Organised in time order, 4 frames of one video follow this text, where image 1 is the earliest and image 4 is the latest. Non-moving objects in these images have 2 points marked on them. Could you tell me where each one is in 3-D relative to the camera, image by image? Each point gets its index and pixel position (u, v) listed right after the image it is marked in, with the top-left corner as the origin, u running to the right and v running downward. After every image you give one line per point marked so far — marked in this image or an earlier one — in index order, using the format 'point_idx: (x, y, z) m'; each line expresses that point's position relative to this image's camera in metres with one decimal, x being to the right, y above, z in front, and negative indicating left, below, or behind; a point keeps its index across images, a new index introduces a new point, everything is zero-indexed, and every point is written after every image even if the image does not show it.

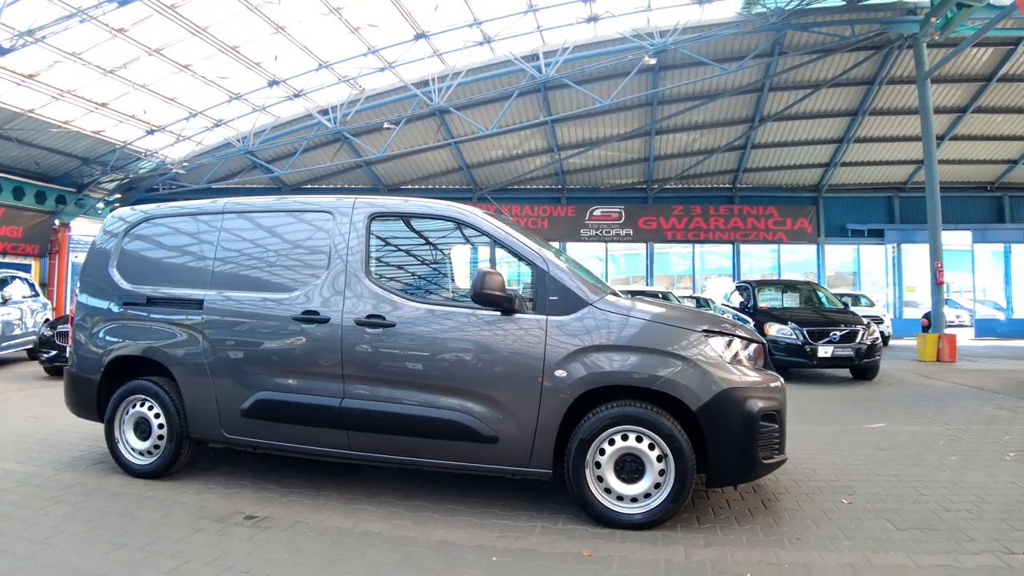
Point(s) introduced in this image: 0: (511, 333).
0: (0.0, -0.3, +3.8) m
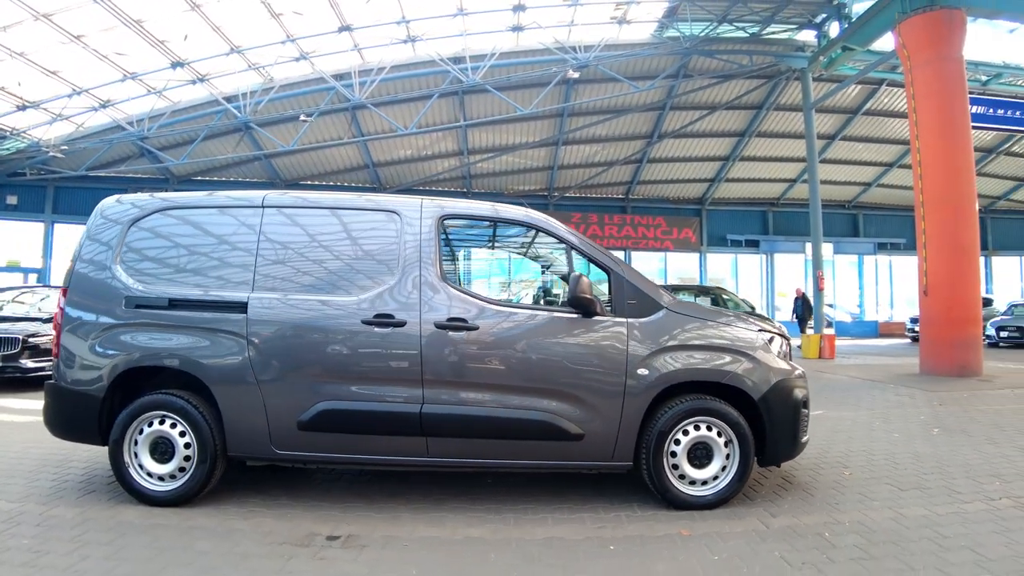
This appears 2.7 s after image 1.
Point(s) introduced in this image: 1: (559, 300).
0: (+0.5, -0.3, +3.9) m
1: (+0.4, -0.1, +4.1) m
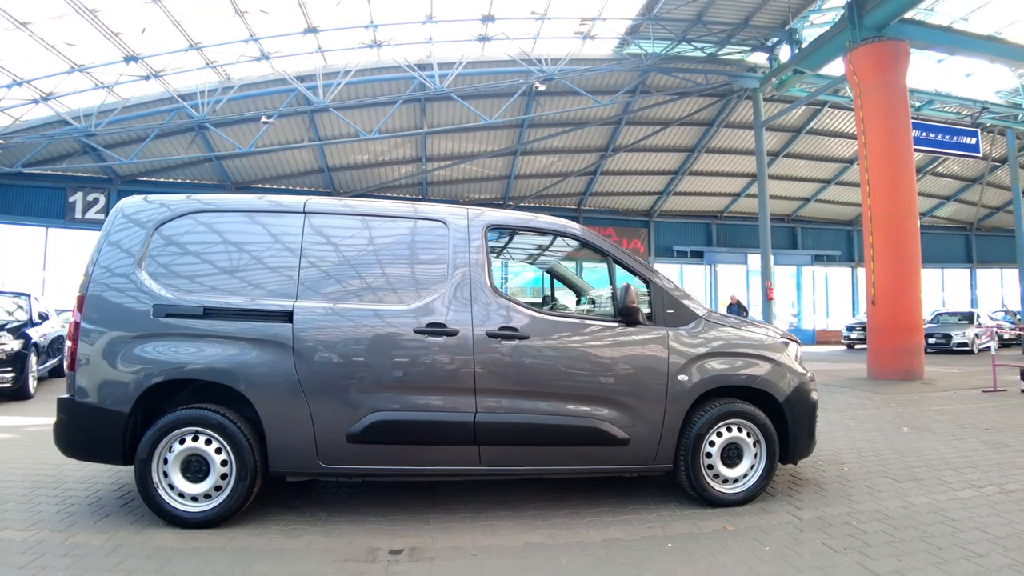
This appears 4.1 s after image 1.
0: (+0.8, -0.4, +4.1) m
1: (+0.6, -0.1, +4.3) m
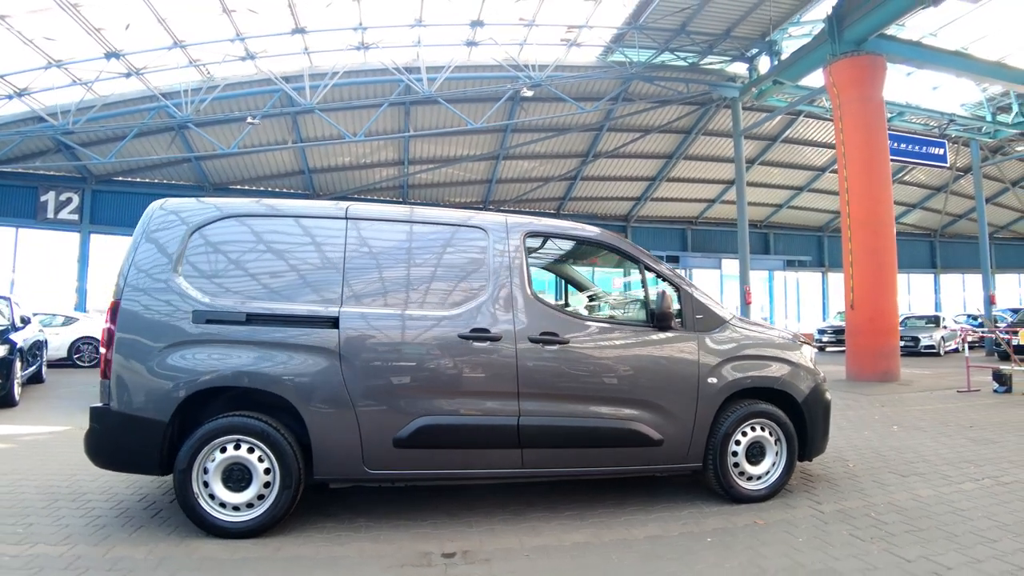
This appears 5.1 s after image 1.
0: (+1.0, -0.4, +4.2) m
1: (+0.9, -0.2, +4.4) m
